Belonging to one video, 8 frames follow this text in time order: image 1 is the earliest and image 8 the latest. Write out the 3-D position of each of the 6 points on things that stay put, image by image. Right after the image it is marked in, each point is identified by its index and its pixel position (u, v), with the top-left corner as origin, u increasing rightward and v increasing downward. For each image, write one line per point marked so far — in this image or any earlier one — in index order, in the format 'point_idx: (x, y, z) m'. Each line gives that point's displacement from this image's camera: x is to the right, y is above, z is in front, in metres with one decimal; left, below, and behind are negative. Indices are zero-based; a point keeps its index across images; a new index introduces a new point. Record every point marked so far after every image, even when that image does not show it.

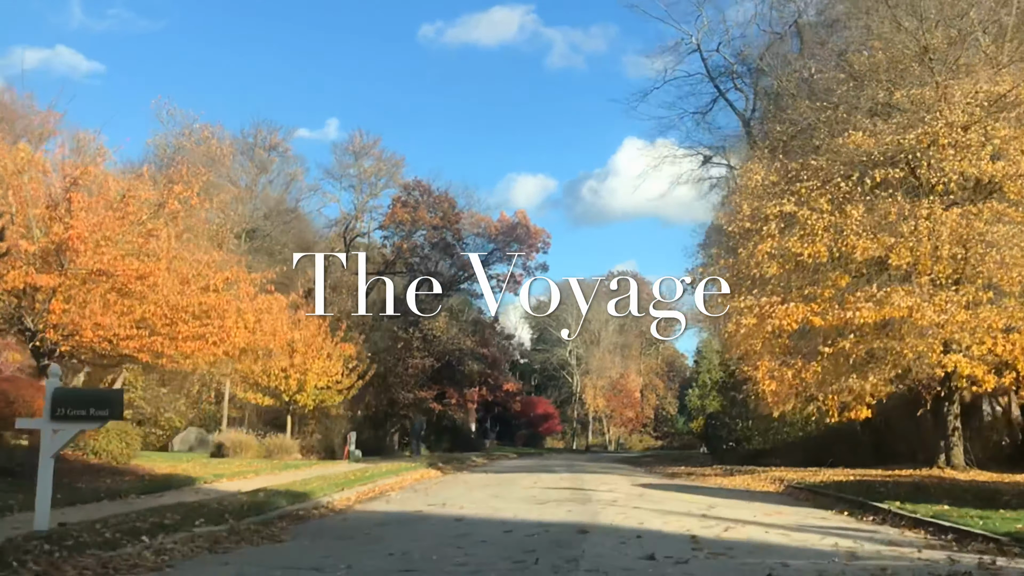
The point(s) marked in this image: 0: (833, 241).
0: (+5.5, +0.8, +18.4) m
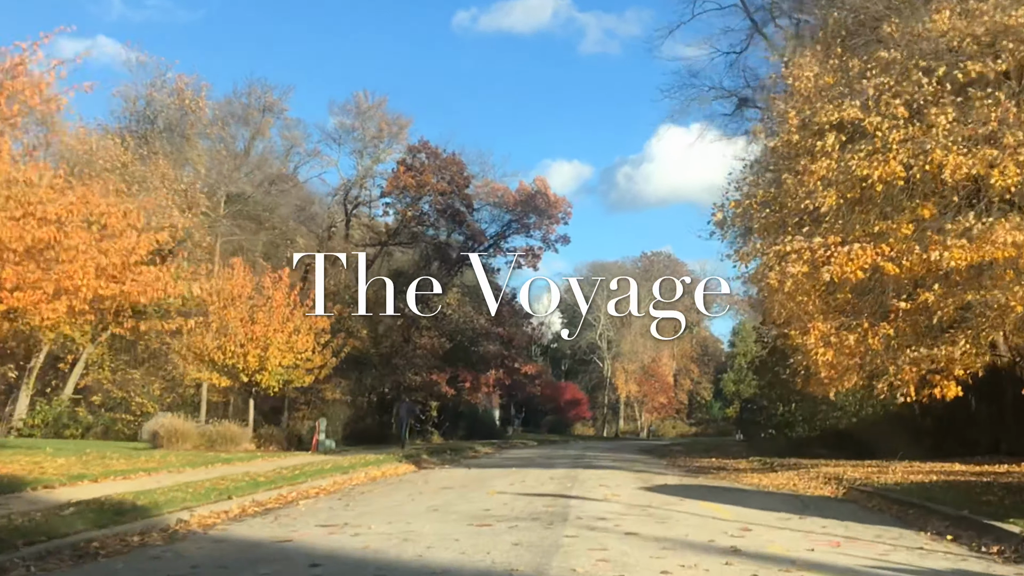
0: (+5.1, +1.7, +13.6) m
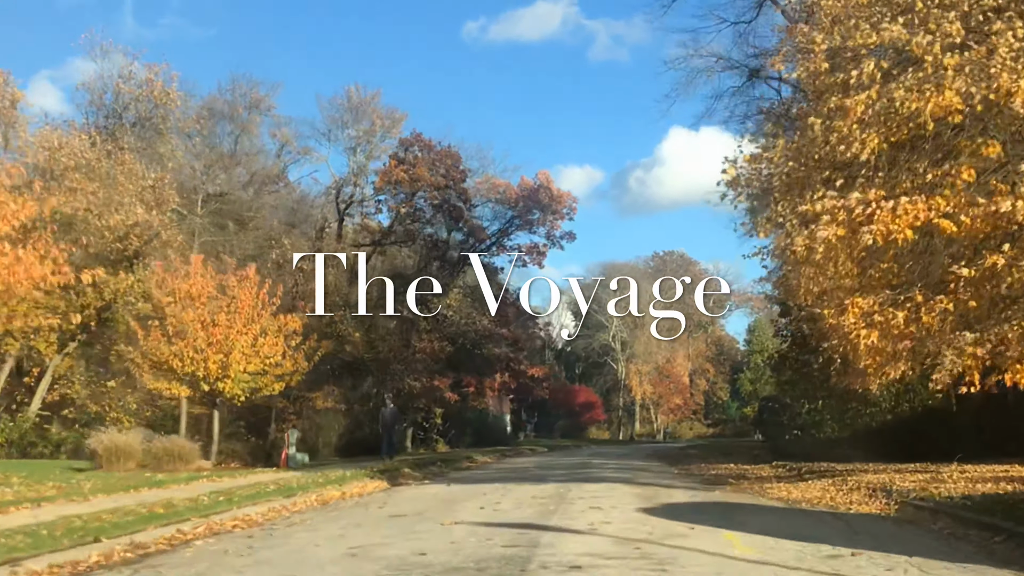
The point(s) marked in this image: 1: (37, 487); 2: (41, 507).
0: (+4.7, +2.0, +10.8) m
1: (-6.6, -2.7, +14.9) m
2: (-5.6, -2.5, +12.9) m
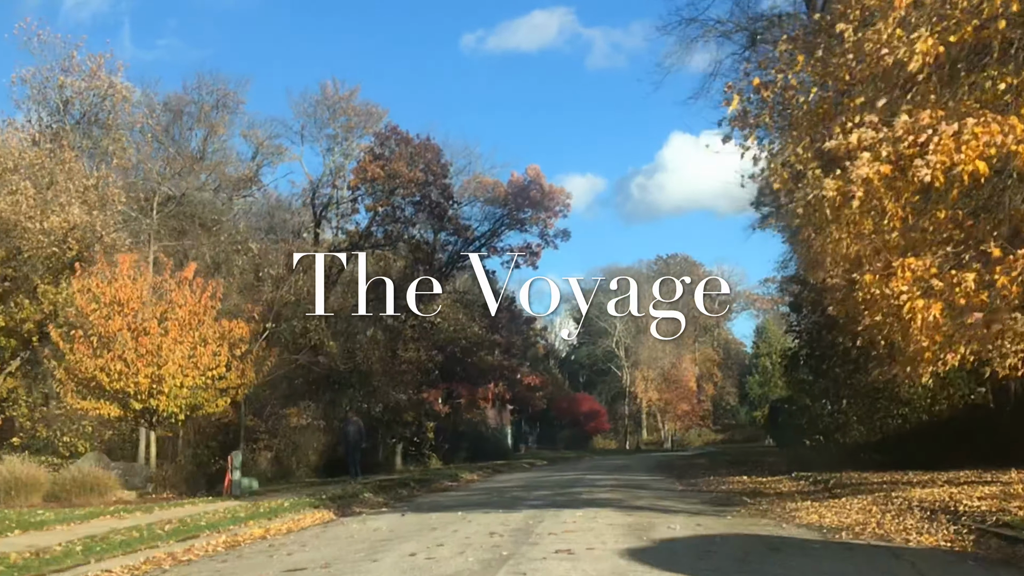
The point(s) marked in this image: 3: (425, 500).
0: (+4.1, +2.4, +7.9) m
1: (-7.1, -2.7, +12.0) m
2: (-6.1, -2.5, +9.9) m
3: (-1.6, -3.8, +18.8) m
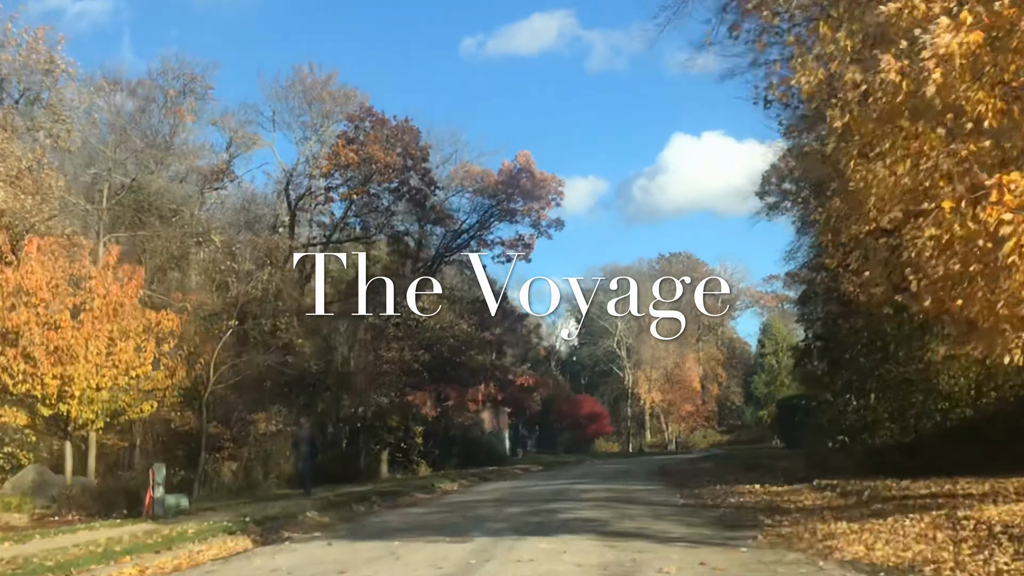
0: (+3.5, +2.8, +5.1) m
1: (-7.5, -2.4, +9.1) m
2: (-6.6, -2.2, +7.1) m
3: (-2.0, -3.5, +16.0) m
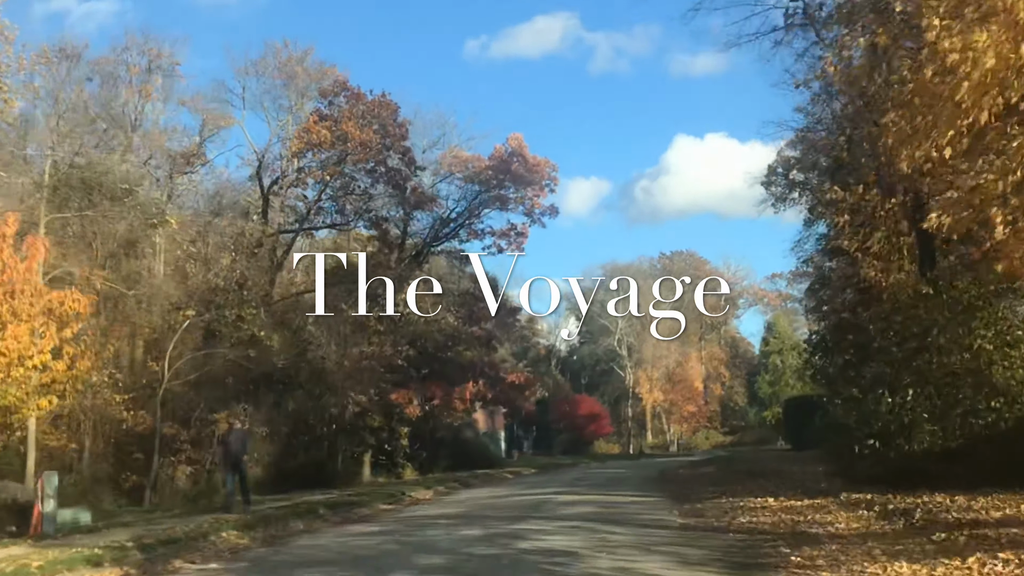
0: (+3.0, +3.2, +2.3) m
1: (-8.0, -2.1, +6.4) m
2: (-7.0, -1.8, +4.3) m
3: (-2.5, -3.1, +13.2) m
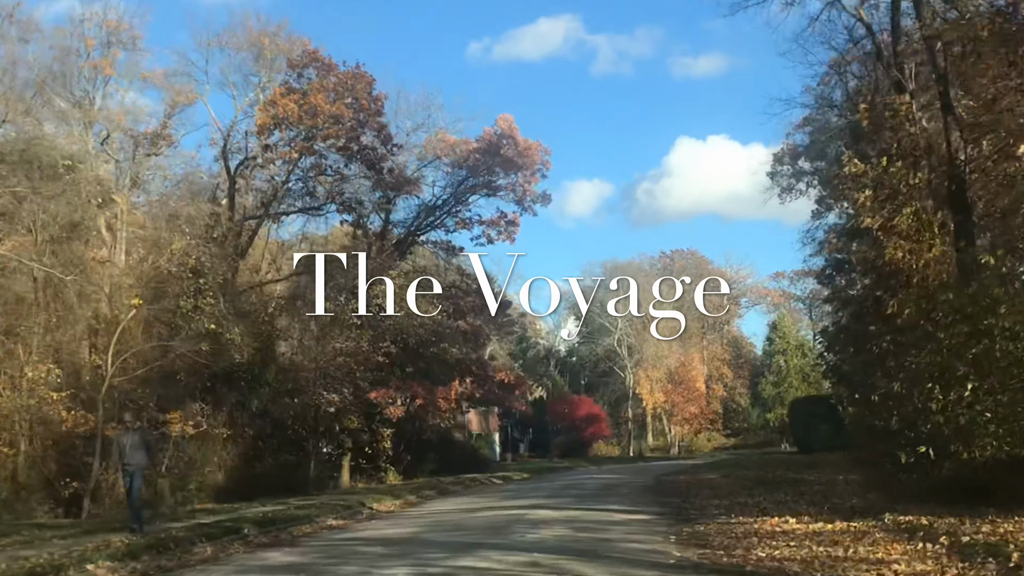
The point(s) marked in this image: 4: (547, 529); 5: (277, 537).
0: (+2.6, +3.5, -0.6) m
1: (-8.5, -1.7, +3.5) m
2: (-7.5, -1.5, +1.5) m
3: (-2.9, -2.8, +10.3) m
4: (+0.5, -3.2, +14.7) m
5: (-3.2, -3.3, +14.5) m
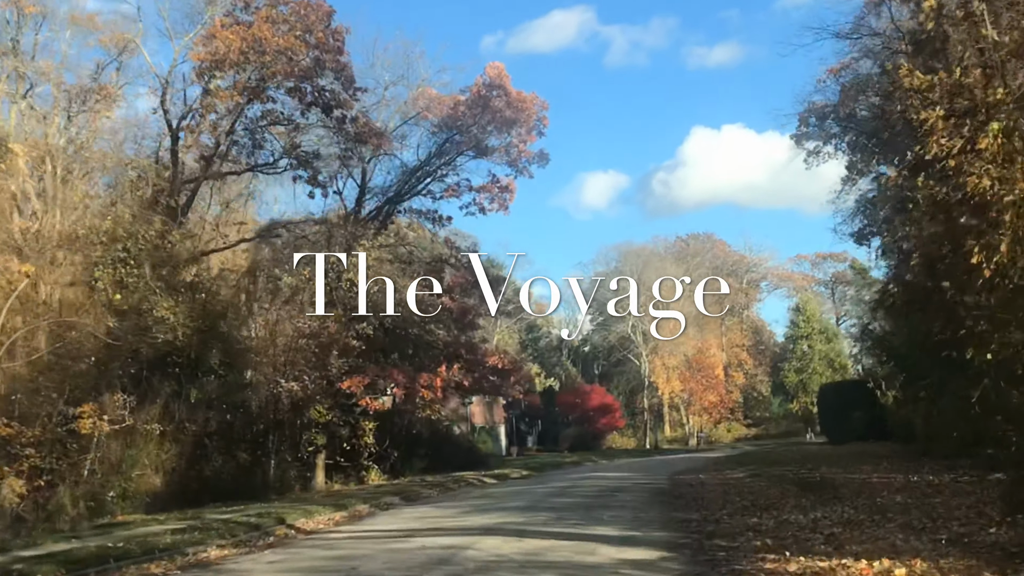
0: (+1.7, +4.2, -5.5) m
1: (-9.2, -1.2, -1.2) m
2: (-8.3, -0.9, -3.3) m
3: (-3.6, -2.1, +5.5) m
4: (0.0, -2.5, +9.8) m
5: (-3.7, -2.6, +9.7) m
